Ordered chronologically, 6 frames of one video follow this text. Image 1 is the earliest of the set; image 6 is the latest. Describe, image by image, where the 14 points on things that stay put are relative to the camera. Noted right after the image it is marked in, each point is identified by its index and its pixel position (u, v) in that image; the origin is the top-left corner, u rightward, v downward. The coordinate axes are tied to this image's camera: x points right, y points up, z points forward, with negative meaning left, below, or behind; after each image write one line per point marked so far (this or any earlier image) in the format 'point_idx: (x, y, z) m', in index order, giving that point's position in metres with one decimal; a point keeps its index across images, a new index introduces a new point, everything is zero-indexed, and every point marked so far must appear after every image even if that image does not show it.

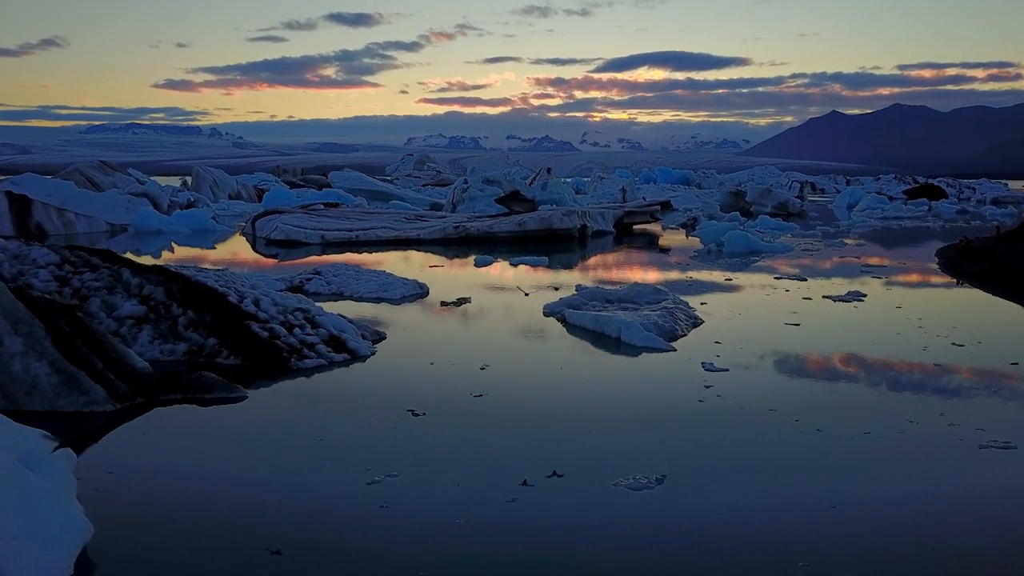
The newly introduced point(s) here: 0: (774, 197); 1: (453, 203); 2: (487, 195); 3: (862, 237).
0: (+6.2, +2.1, +17.5) m
1: (-1.4, +1.9, +16.8) m
2: (-0.6, +2.0, +16.3) m
3: (+6.9, +1.2, +15.1) m
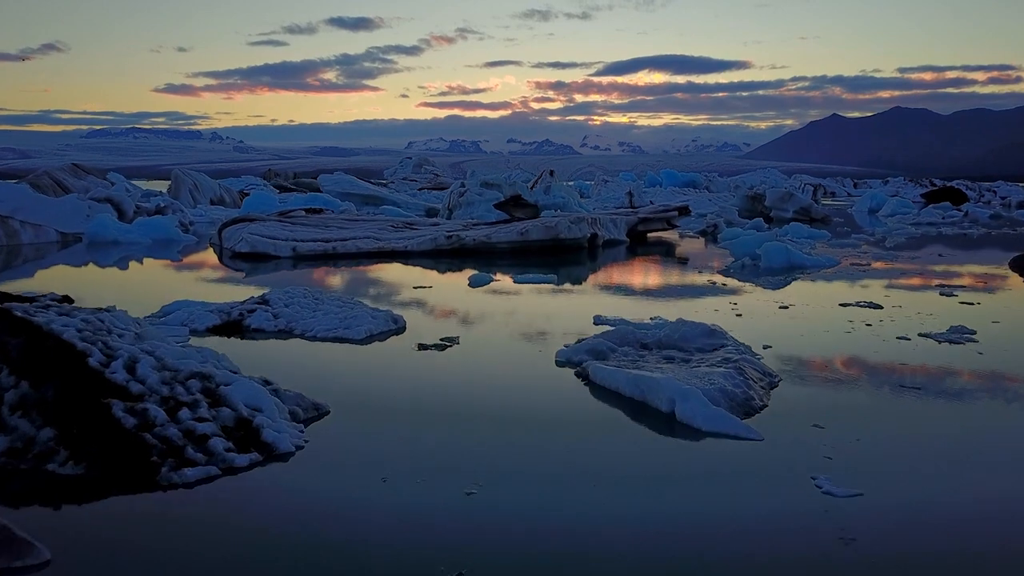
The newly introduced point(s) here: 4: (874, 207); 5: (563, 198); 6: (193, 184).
0: (+6.2, +1.9, +16.4) m
1: (-1.3, +1.6, +15.7) m
2: (-0.5, +1.8, +15.3) m
3: (+6.9, +1.0, +14.1) m
4: (+8.9, +2.0, +18.6) m
5: (+1.2, +2.0, +16.7) m
6: (-6.9, +2.2, +16.2) m
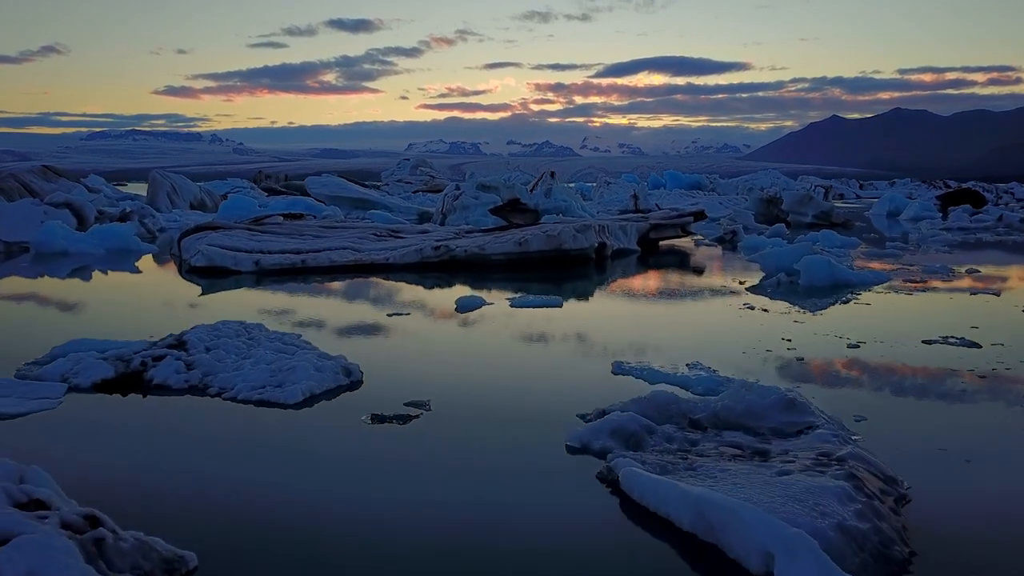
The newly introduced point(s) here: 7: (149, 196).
0: (+6.2, +1.7, +15.4) m
1: (-1.4, +1.5, +14.8) m
2: (-0.6, +1.6, +14.3) m
3: (+6.9, +0.8, +13.1) m
4: (+8.9, +1.8, +17.6) m
5: (+1.1, +1.8, +15.7) m
6: (-6.9, +2.0, +15.3) m
7: (-7.2, +1.8, +15.1) m
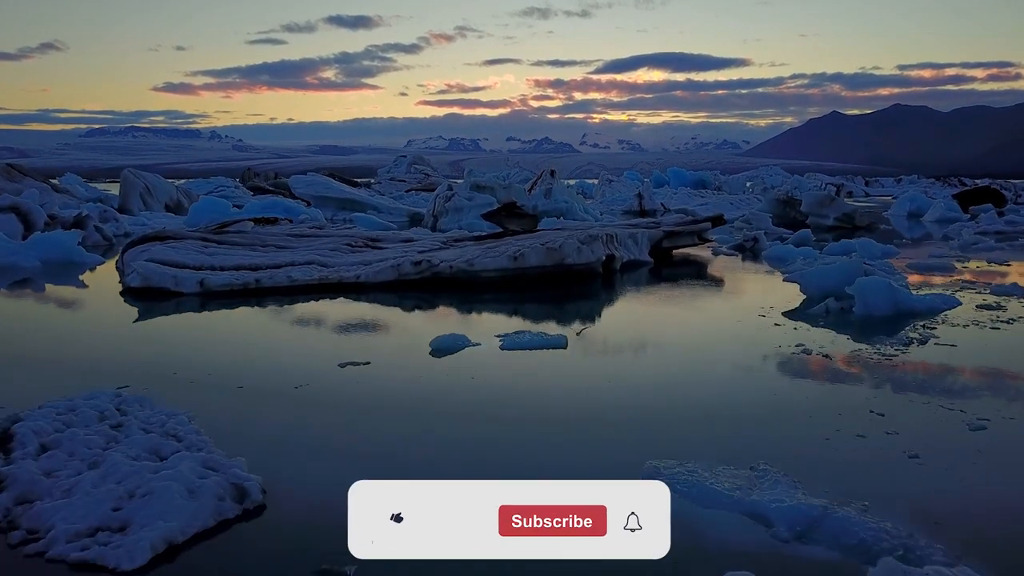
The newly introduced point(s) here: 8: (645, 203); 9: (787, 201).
0: (+6.1, +1.6, +14.5) m
1: (-1.4, +1.3, +13.8) m
2: (-0.6, +1.5, +13.4) m
3: (+6.8, +0.7, +12.2) m
4: (+8.8, +1.7, +16.7) m
5: (+1.1, +1.7, +14.7) m
6: (-6.9, +1.9, +14.3) m
7: (-7.3, +1.7, +14.1) m
8: (+3.1, +2.0, +17.8) m
9: (+5.7, +1.8, +15.8) m
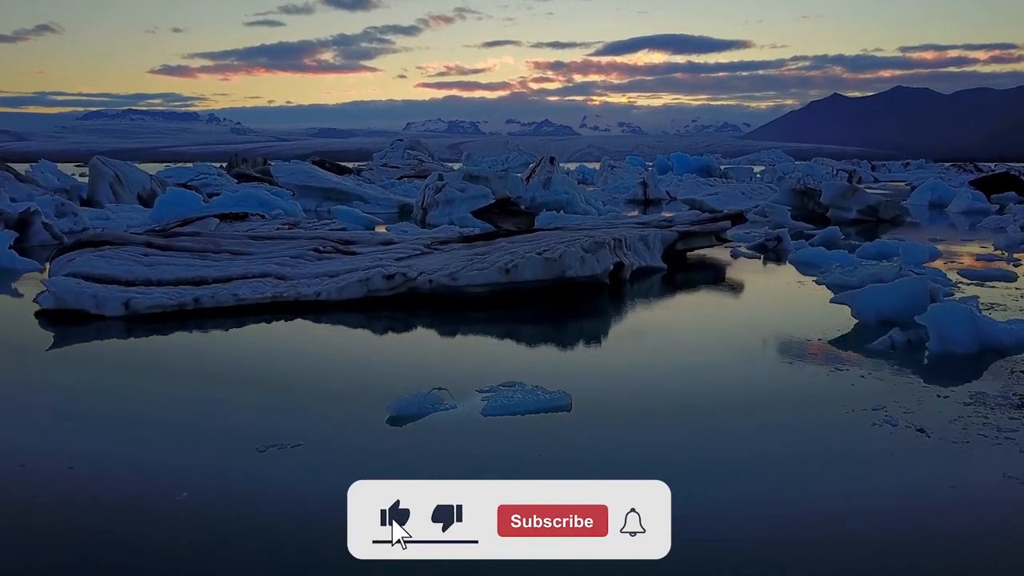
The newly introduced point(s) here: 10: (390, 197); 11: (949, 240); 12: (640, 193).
0: (+6.1, +1.7, +13.6) m
1: (-1.5, +1.4, +12.9) m
2: (-0.7, +1.5, +12.4) m
3: (+6.7, +0.7, +11.3) m
4: (+8.7, +1.9, +15.8) m
5: (+1.0, +1.8, +13.8) m
6: (-7.0, +2.0, +13.4) m
7: (-7.4, +1.8, +13.2) m
8: (+3.0, +2.1, +16.9) m
9: (+5.6, +1.9, +14.9) m
10: (-2.4, +1.8, +14.9) m
11: (+6.2, +0.6, +10.8) m
12: (+2.9, +2.1, +17.0) m
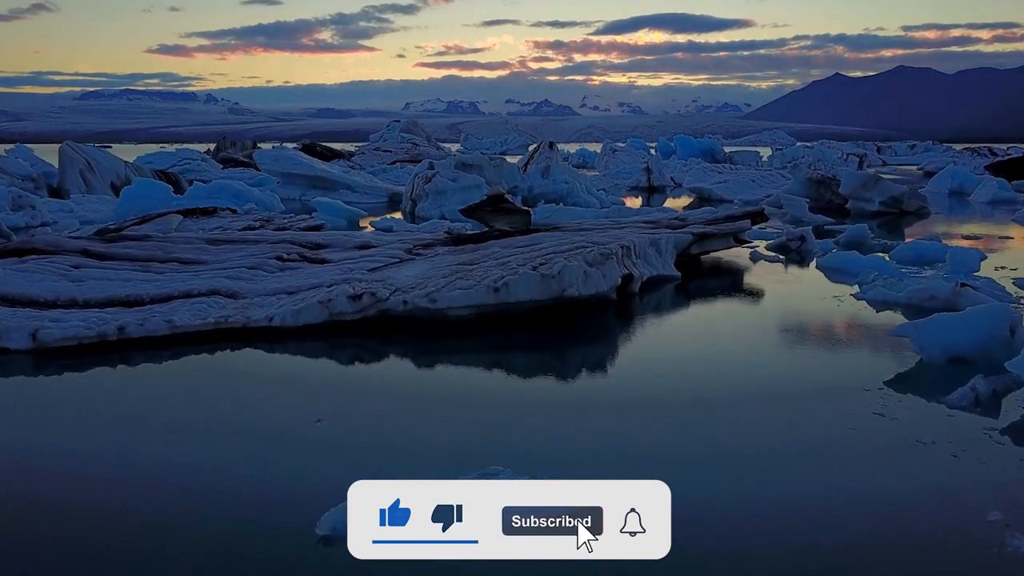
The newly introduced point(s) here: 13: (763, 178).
0: (+6.0, +1.8, +12.8) m
1: (-1.5, +1.5, +12.2) m
2: (-0.7, +1.6, +11.7) m
3: (+6.7, +0.8, +10.5) m
4: (+8.7, +2.0, +15.0) m
5: (+1.0, +1.9, +13.0) m
6: (-7.1, +2.1, +12.6) m
7: (-7.4, +1.9, +12.4) m
8: (+3.0, +2.3, +16.1) m
9: (+5.6, +2.1, +14.1) m
10: (-2.4, +1.9, +14.1) m
11: (+6.2, +0.7, +10.0) m
12: (+2.8, +2.3, +16.3) m
13: (+5.2, +2.4, +16.0) m
